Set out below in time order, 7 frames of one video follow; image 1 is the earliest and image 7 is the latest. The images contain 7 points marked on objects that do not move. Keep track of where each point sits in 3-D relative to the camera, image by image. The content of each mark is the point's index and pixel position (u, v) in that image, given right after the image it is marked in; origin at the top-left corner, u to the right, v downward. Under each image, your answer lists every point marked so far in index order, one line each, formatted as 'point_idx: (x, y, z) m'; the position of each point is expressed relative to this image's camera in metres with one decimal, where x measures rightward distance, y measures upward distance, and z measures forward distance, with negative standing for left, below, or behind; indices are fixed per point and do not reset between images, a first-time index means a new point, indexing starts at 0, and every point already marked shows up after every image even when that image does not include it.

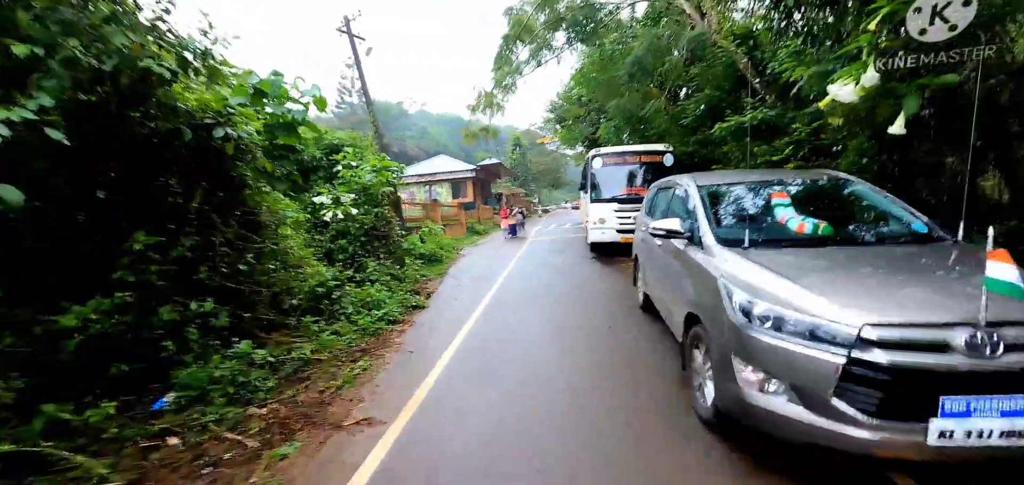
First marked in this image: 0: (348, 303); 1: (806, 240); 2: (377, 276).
0: (-2.4, -0.9, +5.6) m
1: (+2.1, 0.0, +2.7) m
2: (-2.5, -0.6, +7.2) m
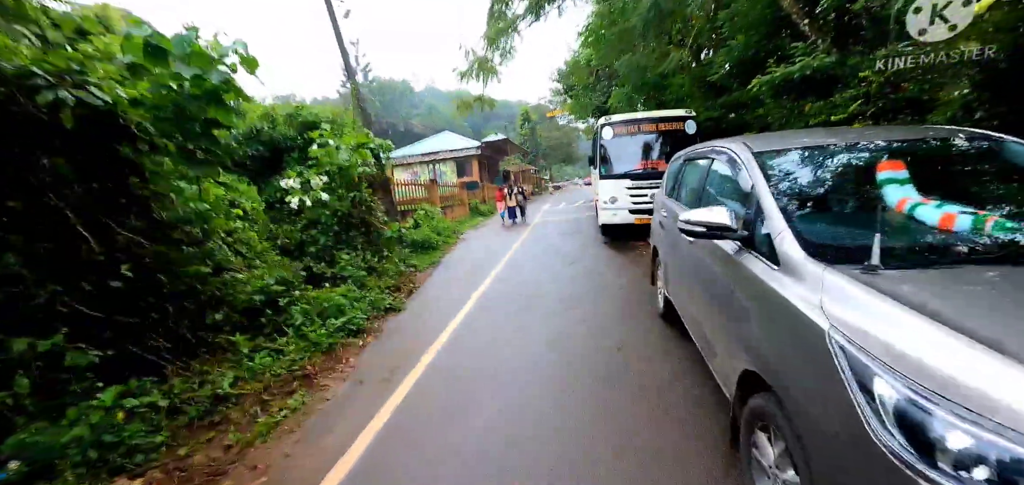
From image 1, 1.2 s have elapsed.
0: (-2.5, -0.8, +4.6) m
1: (+1.8, 0.0, +1.5) m
2: (-2.6, -0.5, +6.2) m
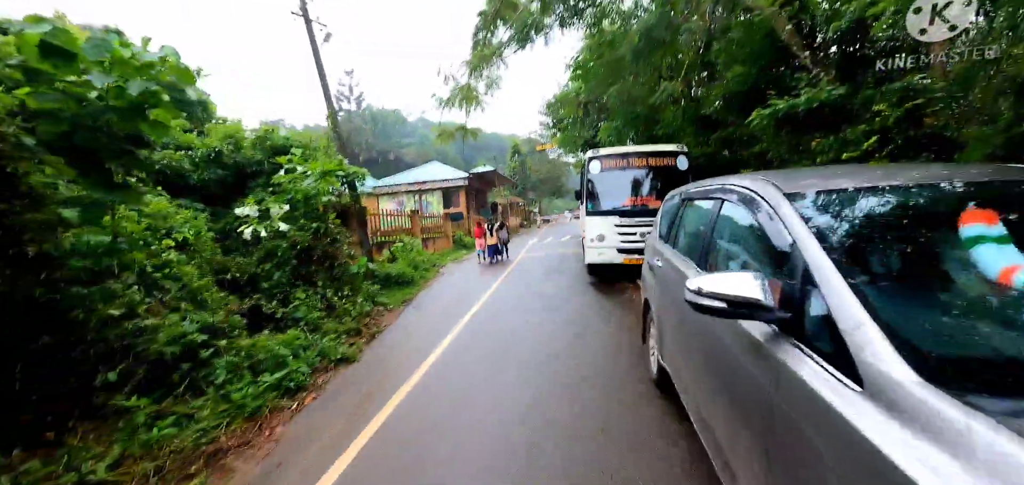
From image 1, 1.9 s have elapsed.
0: (-2.9, -1.2, +3.9) m
1: (+1.6, -0.3, +0.9) m
2: (-2.9, -1.0, +5.5) m
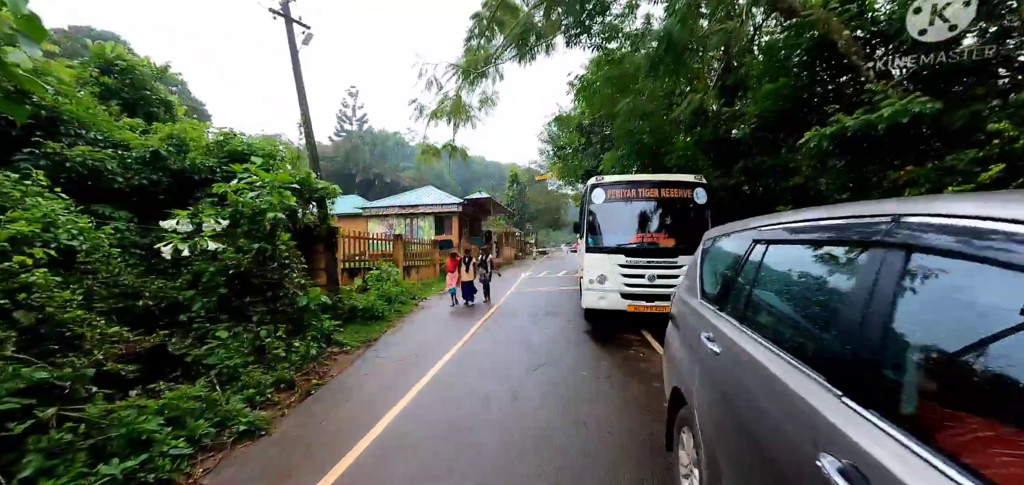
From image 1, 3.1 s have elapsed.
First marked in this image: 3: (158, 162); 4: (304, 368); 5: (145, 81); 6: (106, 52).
0: (-3.1, -1.4, +2.6) m
1: (+1.4, -0.4, -0.2) m
2: (-3.2, -1.3, +4.3) m
3: (-5.2, +1.2, +5.9) m
4: (-2.7, -1.7, +5.1) m
5: (-7.3, +3.2, +7.9) m
6: (-7.7, +3.6, +7.3) m
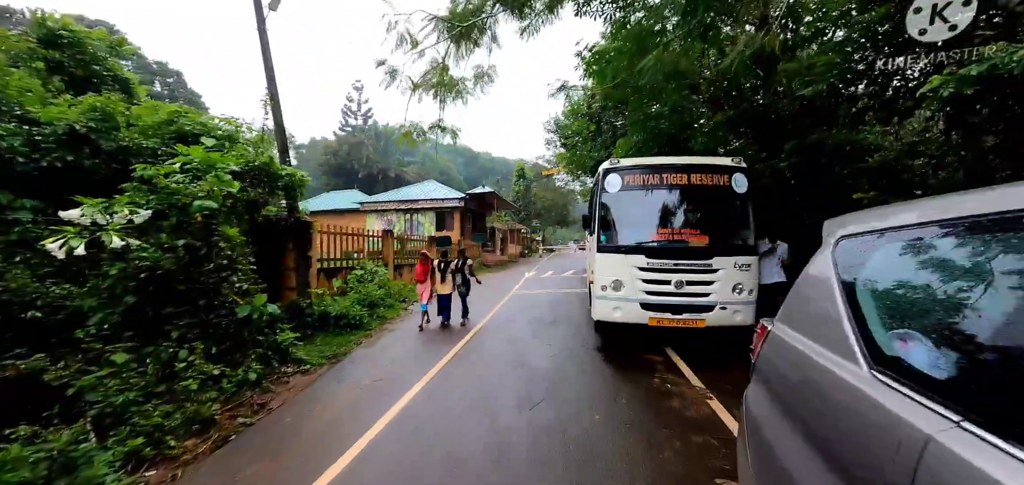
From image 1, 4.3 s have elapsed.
0: (-3.3, -1.4, +1.5) m
1: (+1.1, -0.4, -1.4) m
2: (-3.3, -1.3, +3.2) m
3: (-5.3, +1.2, +4.8) m
4: (-2.8, -1.6, +4.0) m
5: (-7.4, +3.3, +6.9) m
6: (-7.8, +3.7, +6.3) m
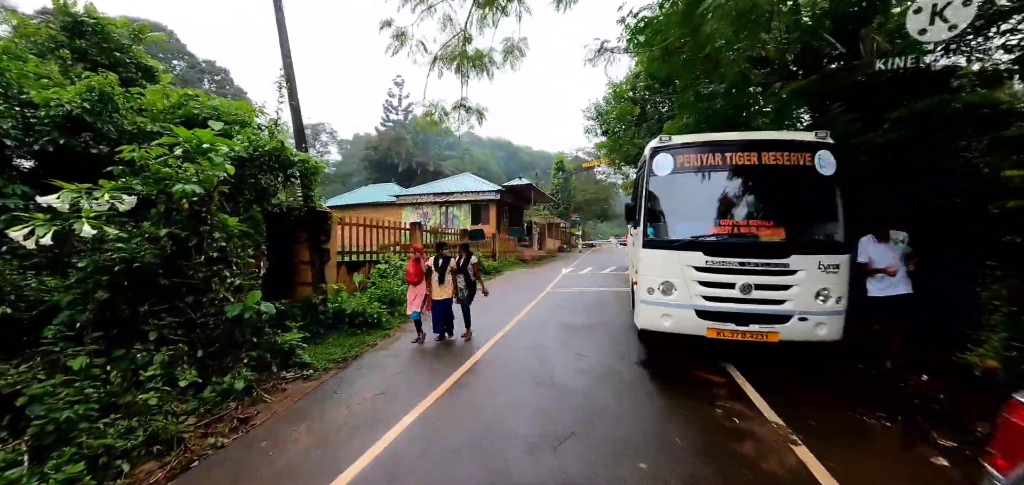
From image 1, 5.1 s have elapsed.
0: (-3.3, -1.3, +1.1) m
1: (+0.8, -0.5, -2.3) m
2: (-3.2, -1.2, +2.7) m
3: (-5.0, +1.4, +4.5) m
4: (-2.6, -1.5, +3.5) m
5: (-6.8, +3.5, +6.8) m
6: (-7.3, +3.8, +6.2) m
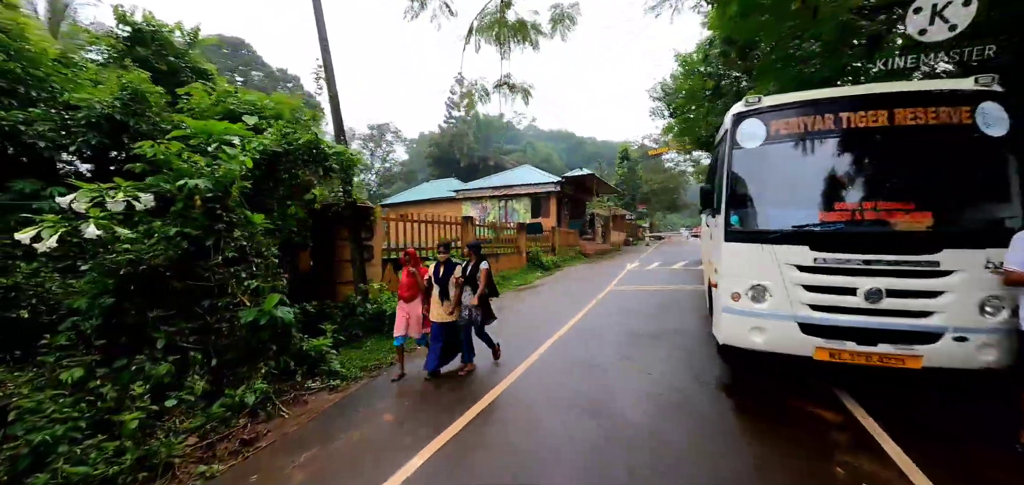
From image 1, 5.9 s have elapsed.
0: (-3.4, -1.3, +0.9) m
1: (+0.1, -0.5, -3.1) m
2: (-3.1, -1.2, +2.5) m
3: (-4.6, +1.3, +4.5) m
4: (-2.3, -1.5, +3.2) m
5: (-6.0, +3.5, +7.0) m
6: (-6.5, +3.8, +6.5) m
